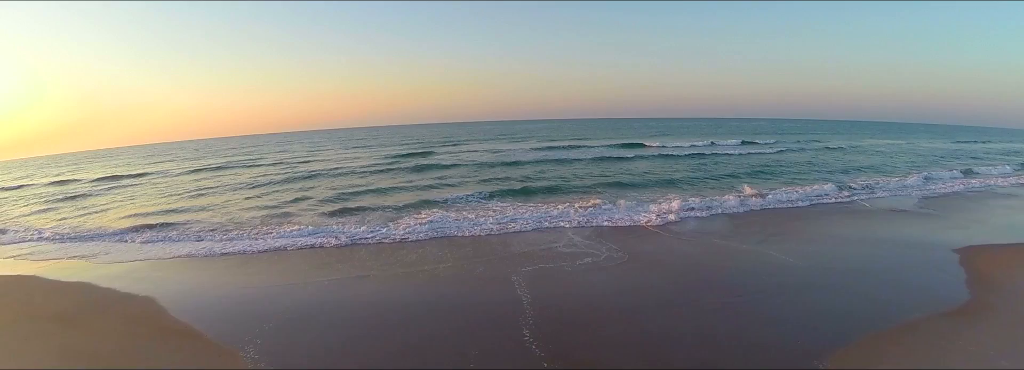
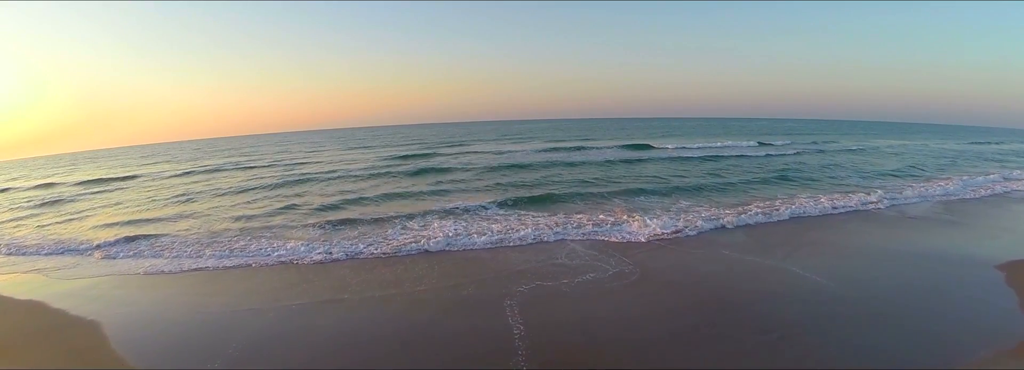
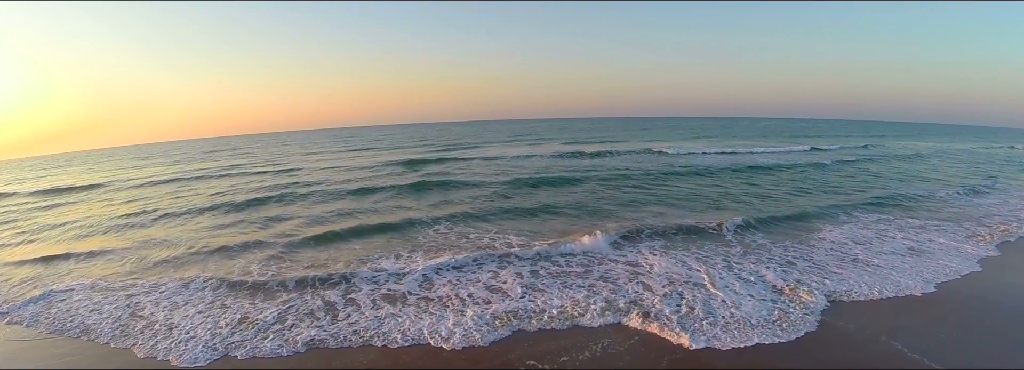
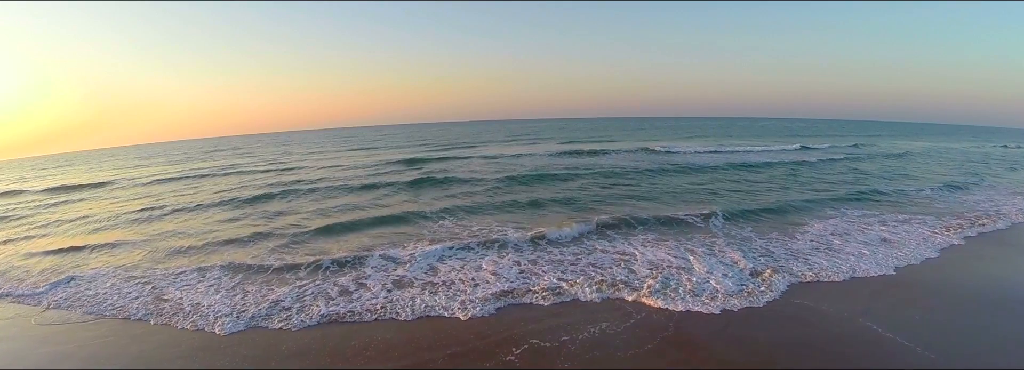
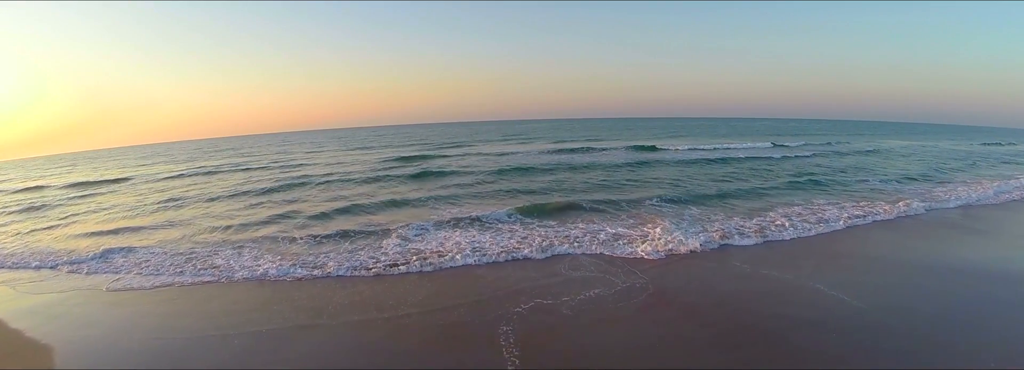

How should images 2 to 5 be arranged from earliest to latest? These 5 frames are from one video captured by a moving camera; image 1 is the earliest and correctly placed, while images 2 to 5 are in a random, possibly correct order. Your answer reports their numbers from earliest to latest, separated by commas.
2, 5, 4, 3
